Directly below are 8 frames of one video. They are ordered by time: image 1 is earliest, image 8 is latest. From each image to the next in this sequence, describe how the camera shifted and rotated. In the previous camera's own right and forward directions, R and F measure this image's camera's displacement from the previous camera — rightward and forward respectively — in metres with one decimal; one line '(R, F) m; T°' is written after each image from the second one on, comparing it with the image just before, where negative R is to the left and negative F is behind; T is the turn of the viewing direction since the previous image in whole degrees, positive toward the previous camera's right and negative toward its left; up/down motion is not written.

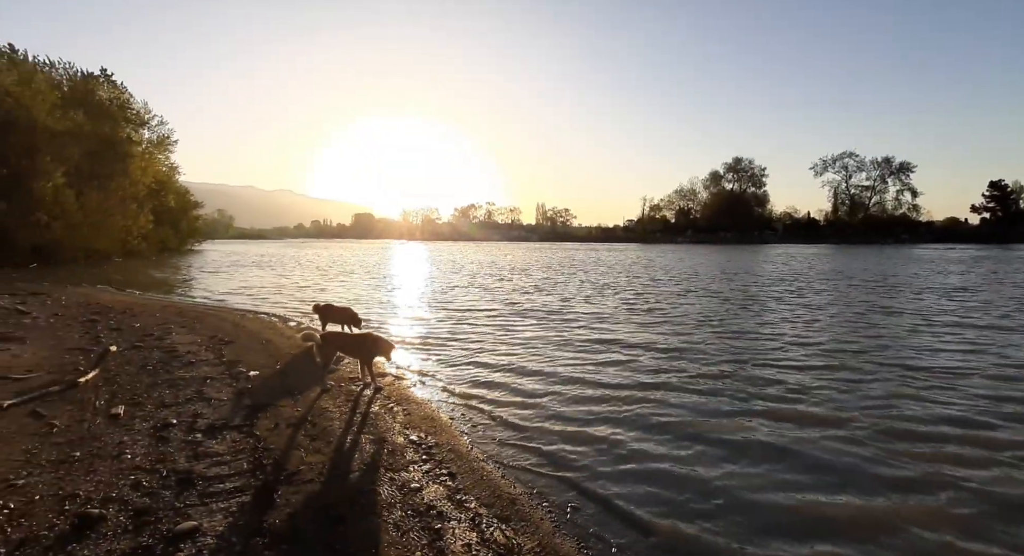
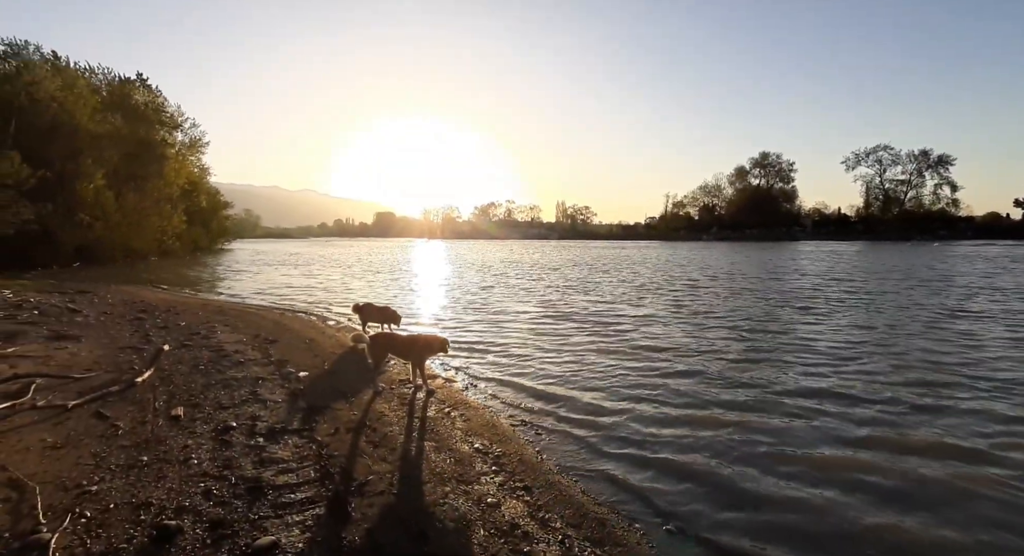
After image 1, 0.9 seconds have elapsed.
(-0.5, +0.2) m; -3°
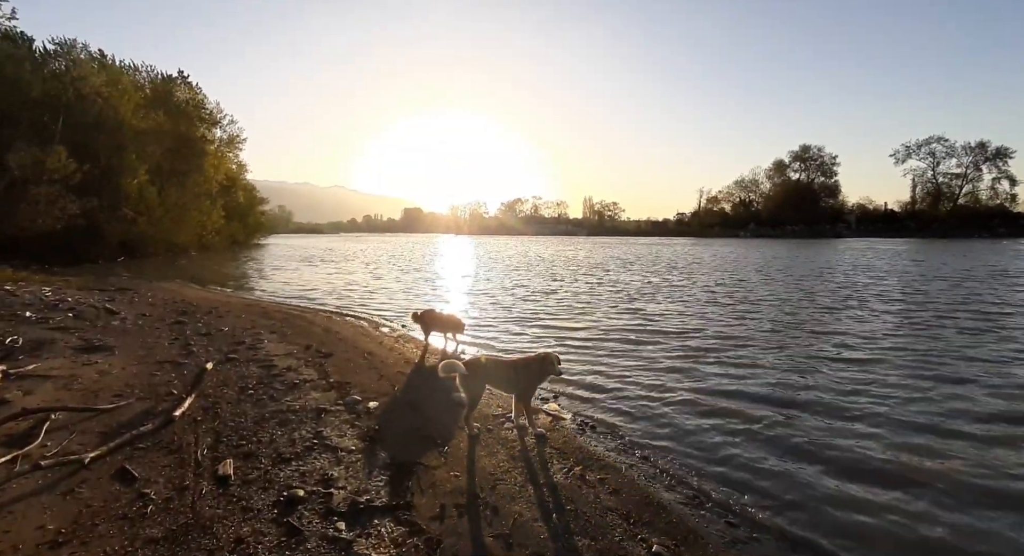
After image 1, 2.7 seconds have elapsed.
(-1.3, +1.9) m; -3°
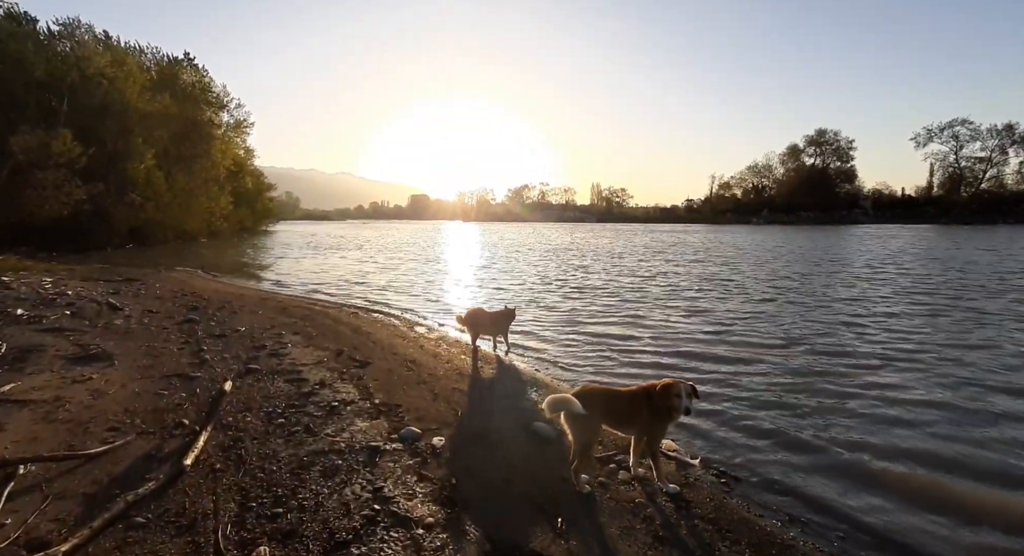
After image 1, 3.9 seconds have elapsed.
(-1.1, +1.7) m; -1°
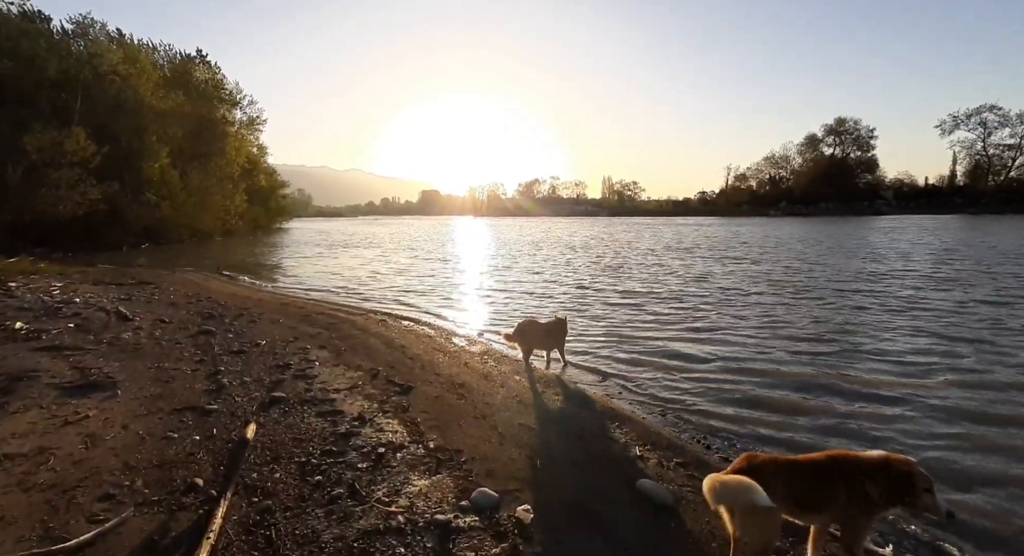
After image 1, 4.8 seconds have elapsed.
(-0.8, +1.4) m; -1°
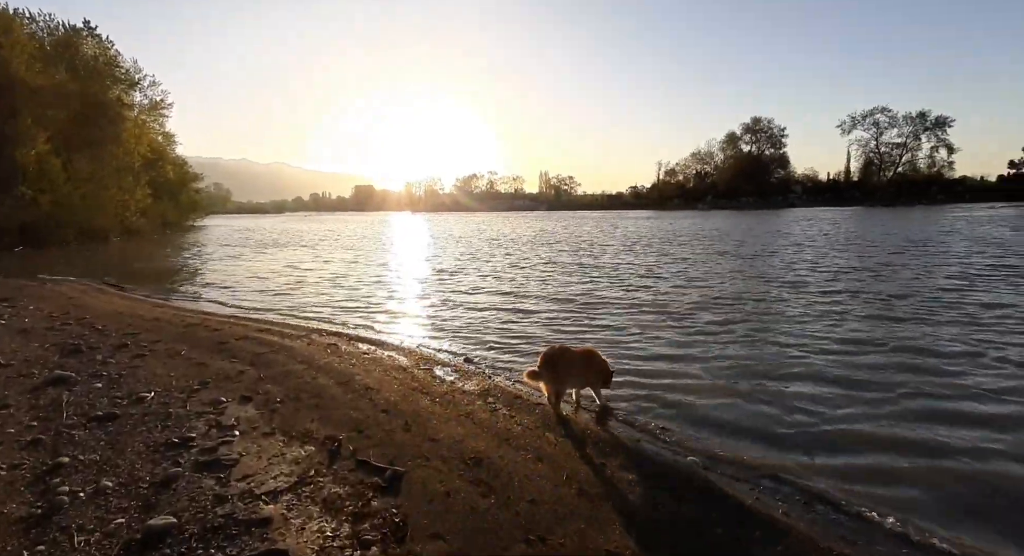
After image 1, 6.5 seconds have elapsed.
(-1.0, +3.1) m; +7°
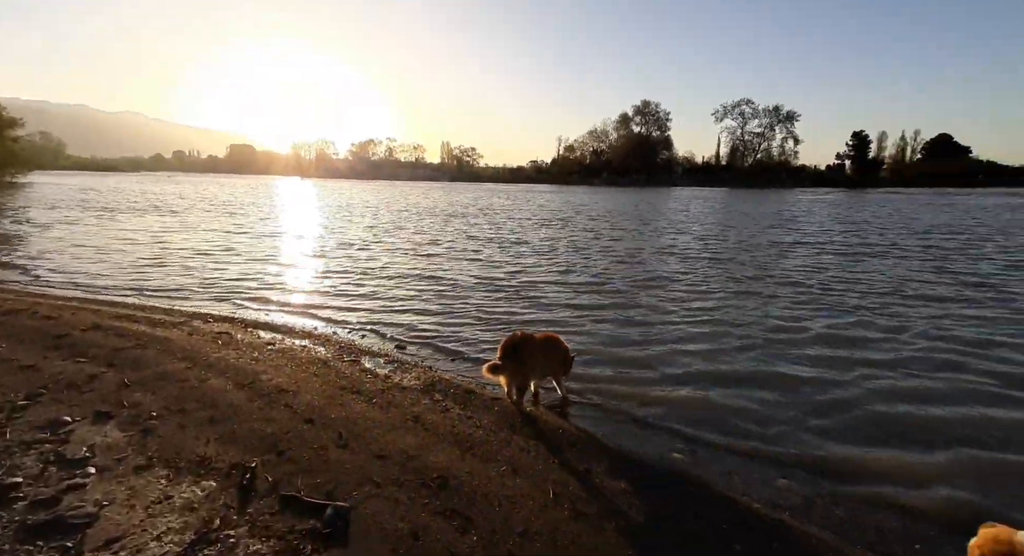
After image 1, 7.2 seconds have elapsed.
(-0.6, +1.2) m; +11°
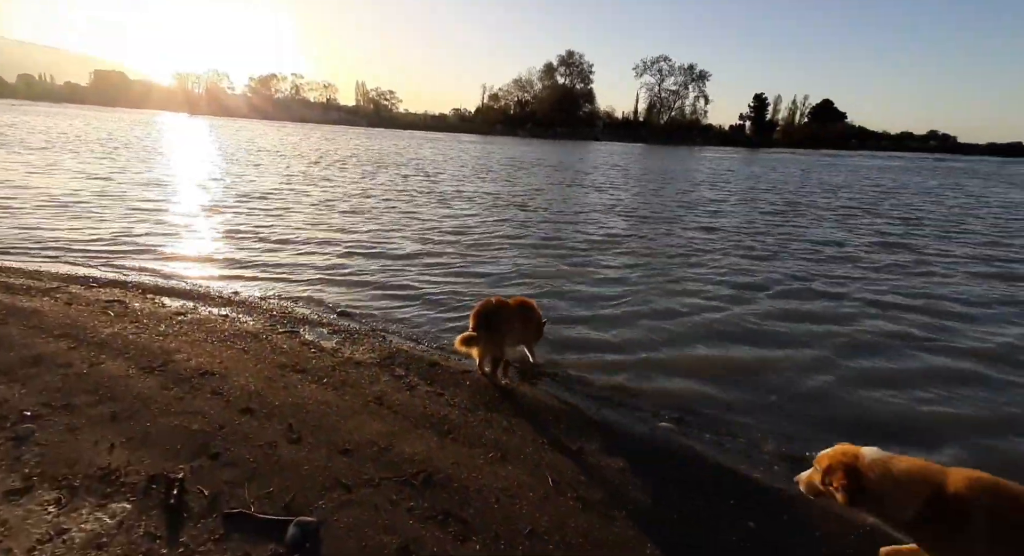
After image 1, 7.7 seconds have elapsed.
(-0.5, +0.8) m; +8°
